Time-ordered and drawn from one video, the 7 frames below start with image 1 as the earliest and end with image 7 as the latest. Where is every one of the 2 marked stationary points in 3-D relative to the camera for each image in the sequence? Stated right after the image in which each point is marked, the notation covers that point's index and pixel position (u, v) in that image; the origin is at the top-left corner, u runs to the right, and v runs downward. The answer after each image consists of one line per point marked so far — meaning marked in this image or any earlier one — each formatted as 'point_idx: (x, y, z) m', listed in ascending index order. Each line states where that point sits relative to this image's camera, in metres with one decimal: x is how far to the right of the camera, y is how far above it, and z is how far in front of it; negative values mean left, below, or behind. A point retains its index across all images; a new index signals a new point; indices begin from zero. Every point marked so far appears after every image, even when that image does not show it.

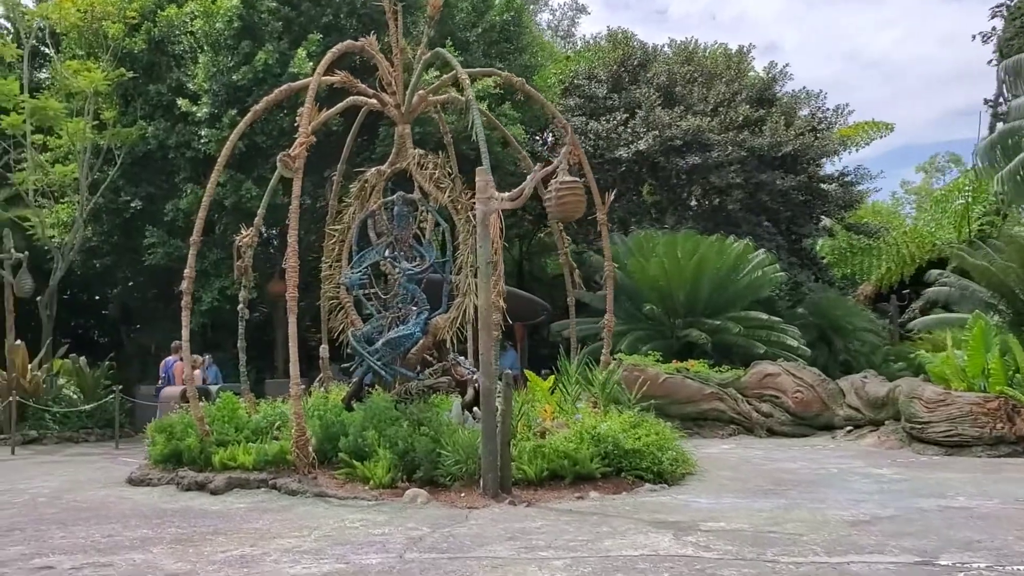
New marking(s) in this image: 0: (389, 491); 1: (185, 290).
0: (-1.0, -1.7, +8.3) m
1: (-3.3, 0.0, +10.1) m
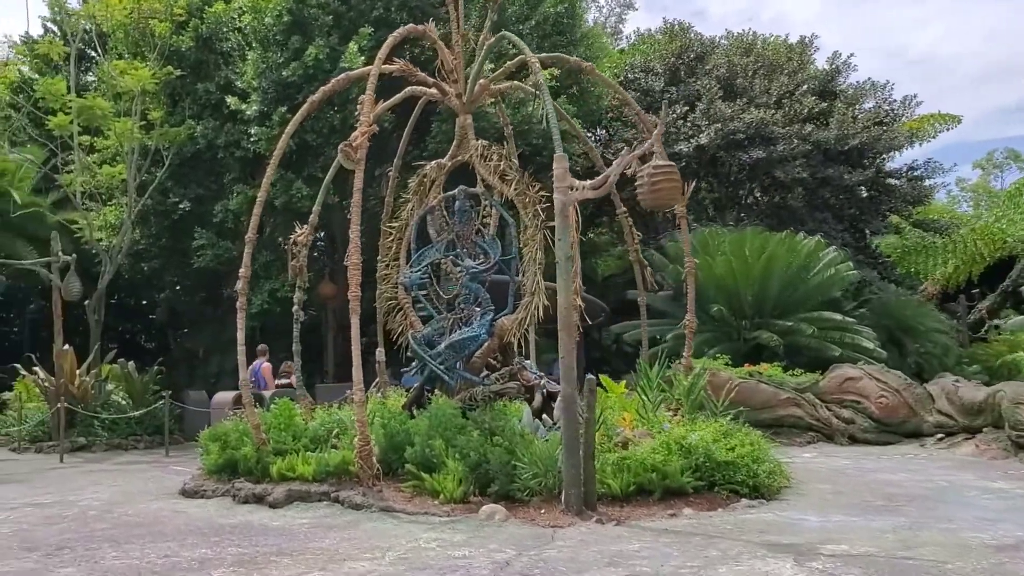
0: (-0.4, -1.7, +7.7) m
1: (-2.6, 0.0, +9.6) m
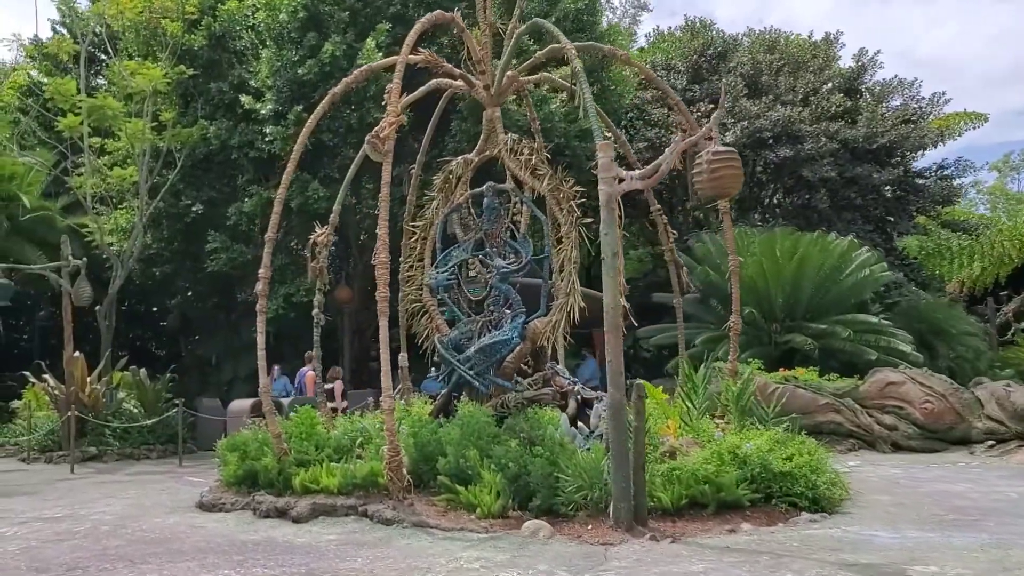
0: (-0.1, -1.7, +7.1) m
1: (-2.3, 0.0, +9.1) m
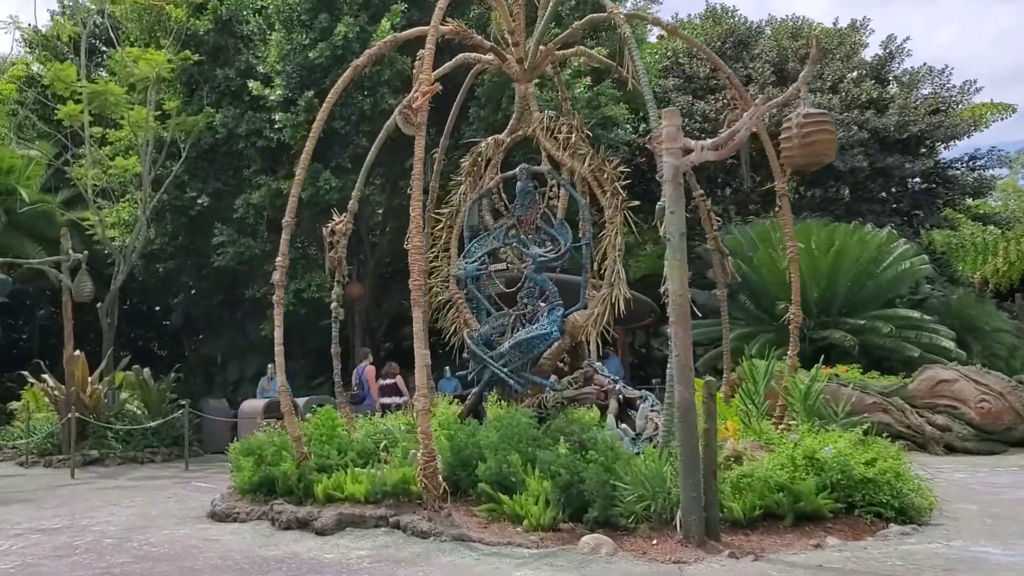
0: (+0.2, -1.6, +6.4) m
1: (-1.9, 0.0, +8.3) m
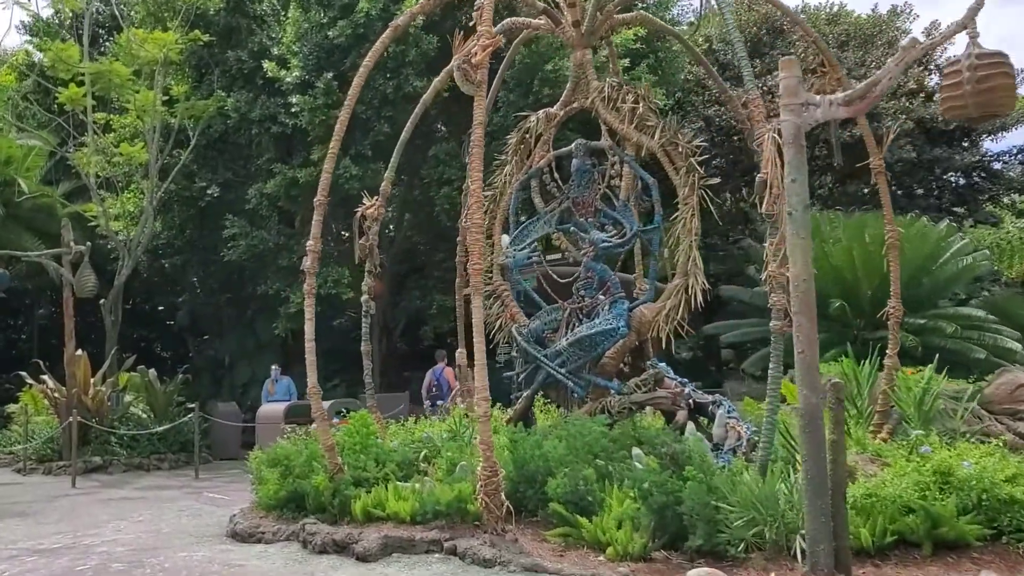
0: (+0.7, -1.5, +5.4) m
1: (-1.5, +0.1, +7.3) m
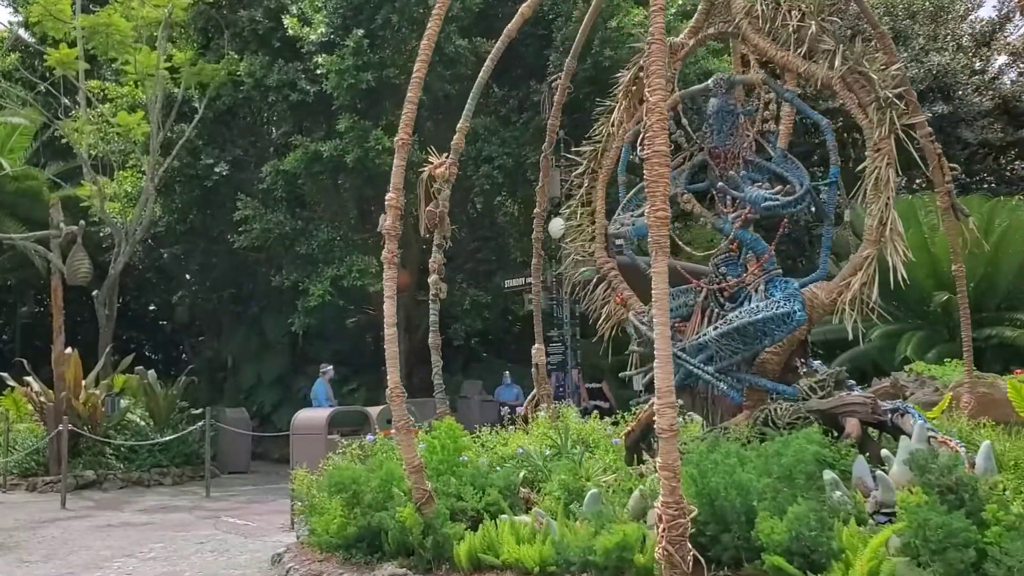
0: (+1.5, -1.3, +3.6) m
1: (-0.7, +0.3, +5.5) m
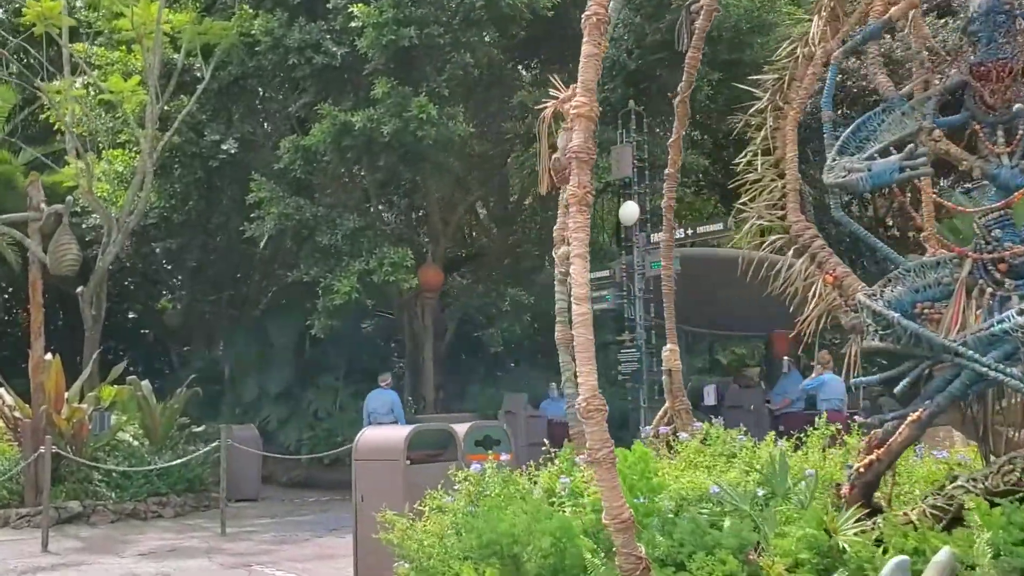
0: (+2.5, -1.1, +1.7) m
1: (+0.2, +0.5, +3.5) m
